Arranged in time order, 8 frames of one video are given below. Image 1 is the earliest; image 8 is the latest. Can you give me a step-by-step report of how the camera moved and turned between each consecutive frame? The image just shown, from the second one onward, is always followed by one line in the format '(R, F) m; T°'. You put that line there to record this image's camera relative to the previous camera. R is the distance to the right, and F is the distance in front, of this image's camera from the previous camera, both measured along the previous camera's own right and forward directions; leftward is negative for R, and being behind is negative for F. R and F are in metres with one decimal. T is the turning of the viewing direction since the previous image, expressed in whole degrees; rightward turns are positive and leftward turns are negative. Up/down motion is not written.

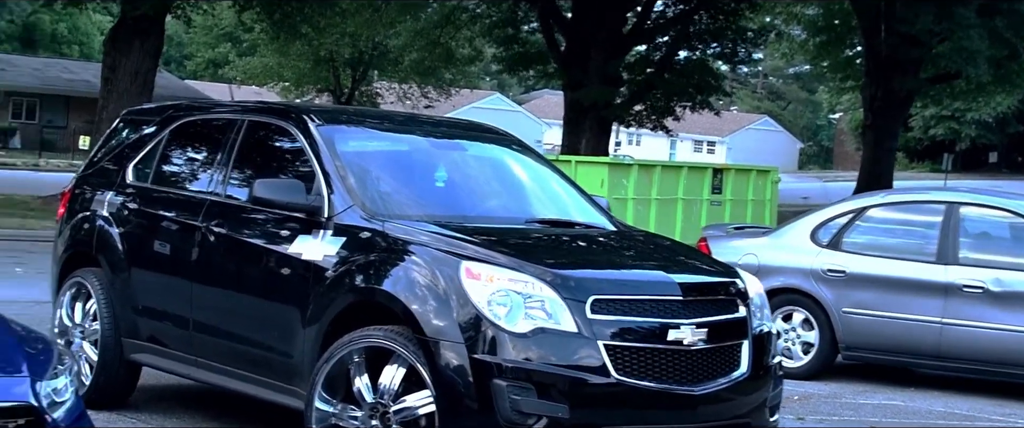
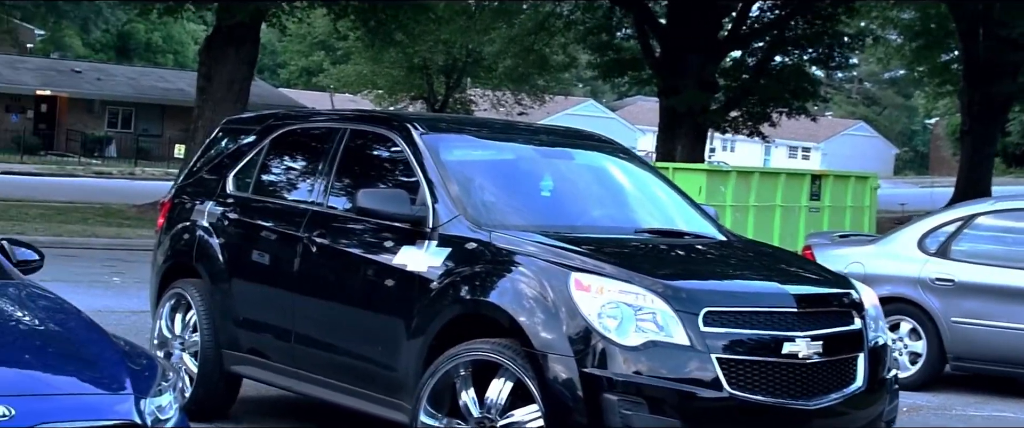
(-0.1, +0.2) m; -5°
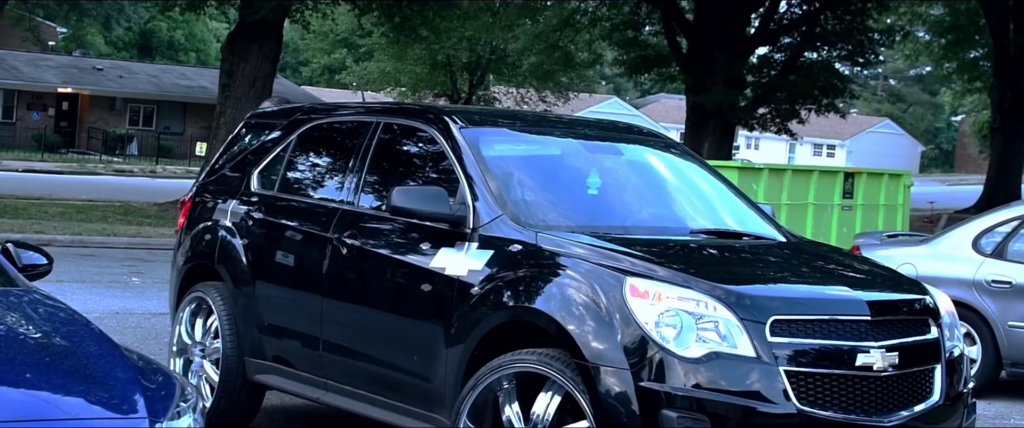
(-0.1, +0.4) m; -1°
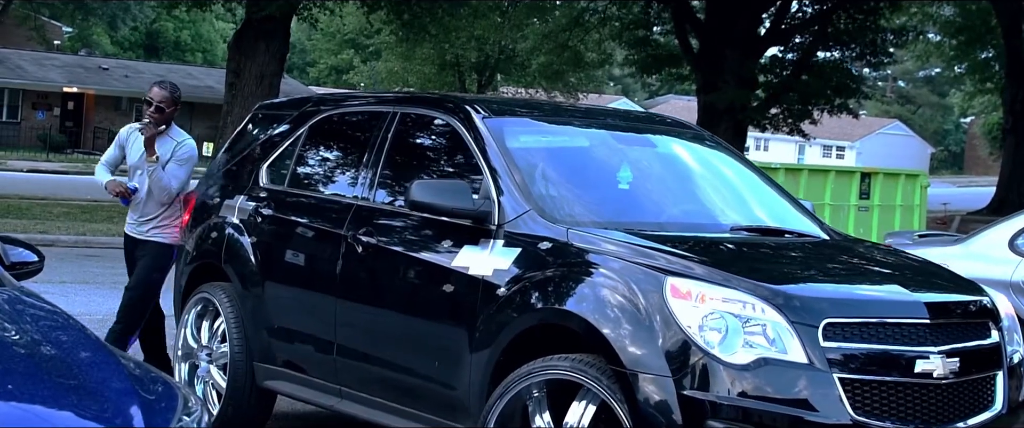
(-0.1, +0.3) m; 0°
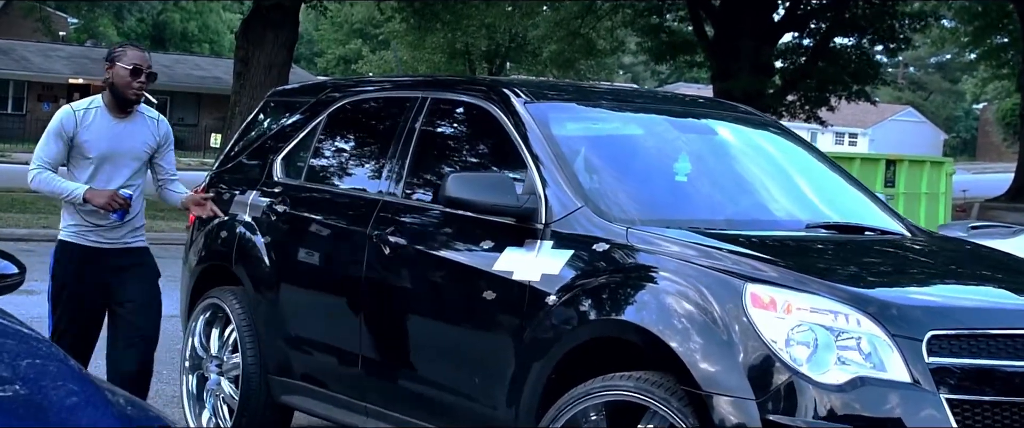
(-0.1, +0.5) m; 0°
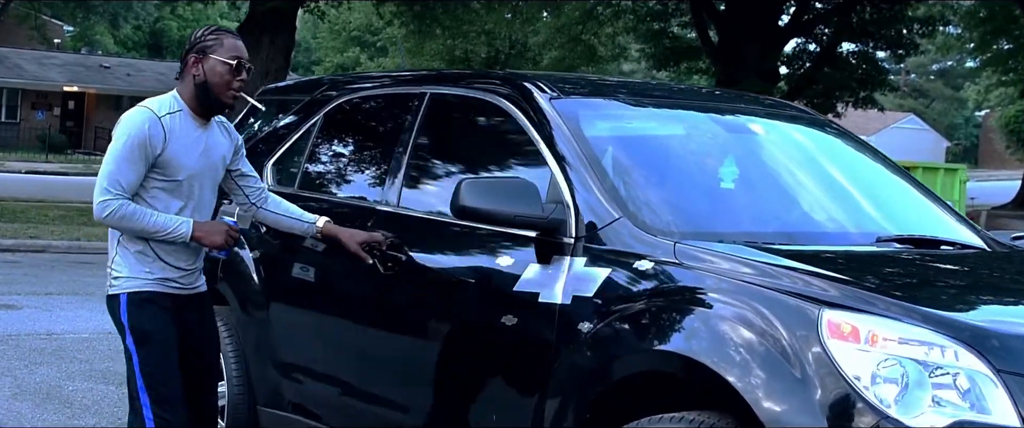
(-0.1, +0.5) m; 0°
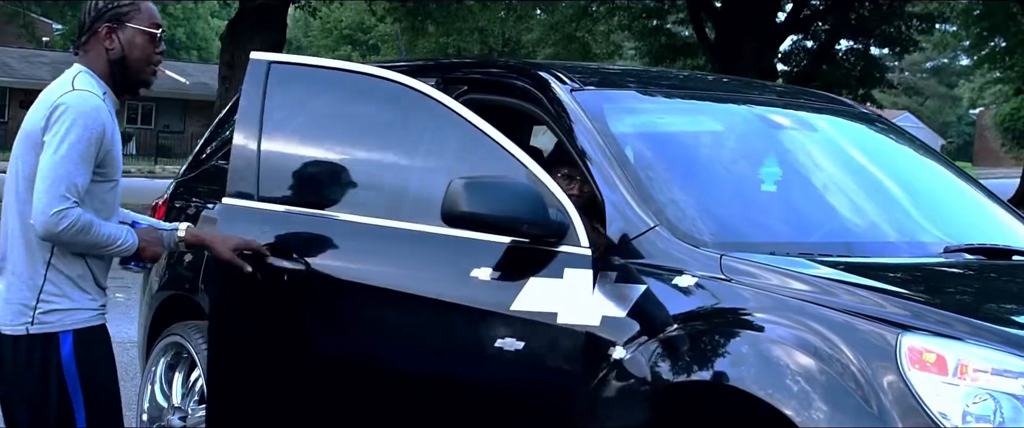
(-0.1, +0.4) m; 0°
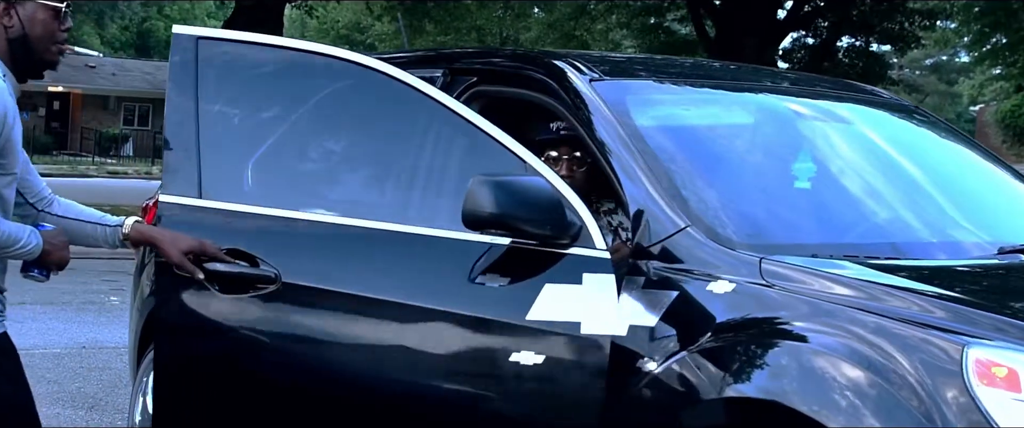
(0.0, +0.2) m; 0°
